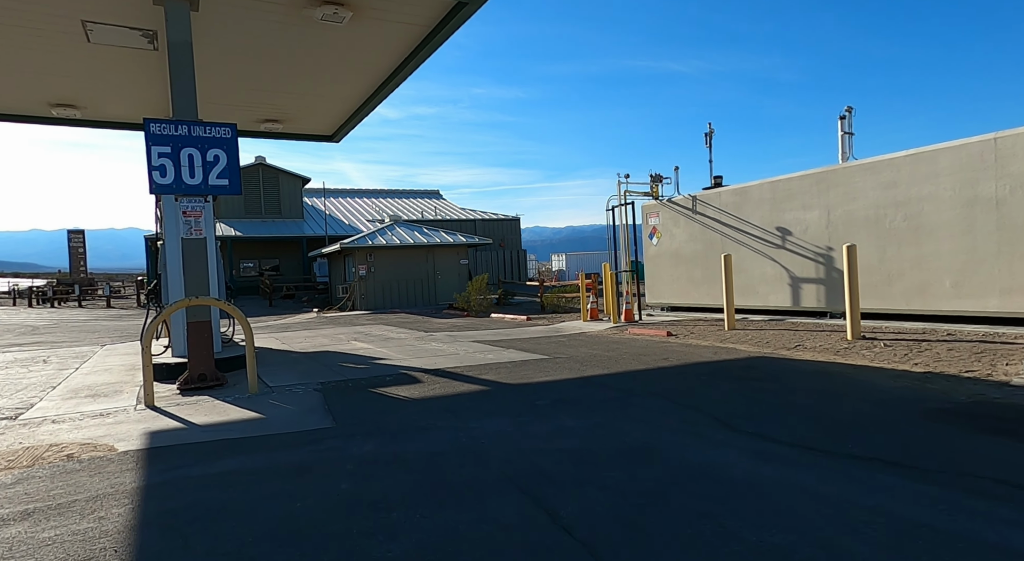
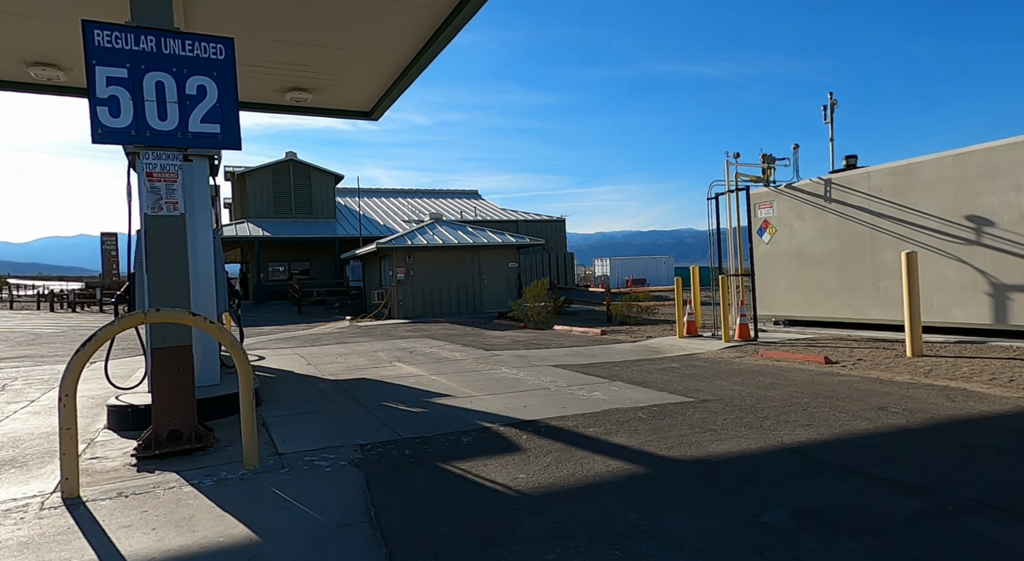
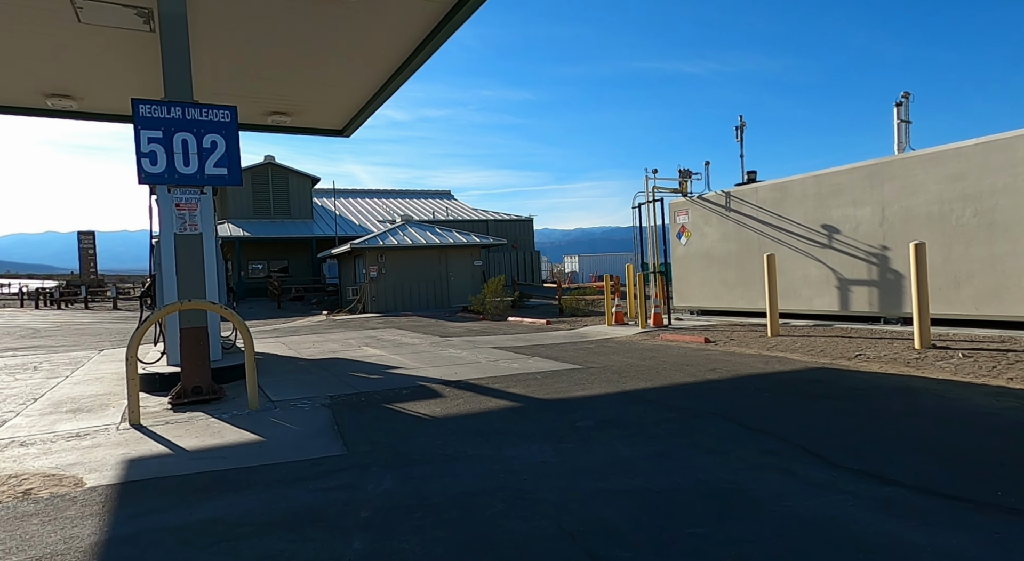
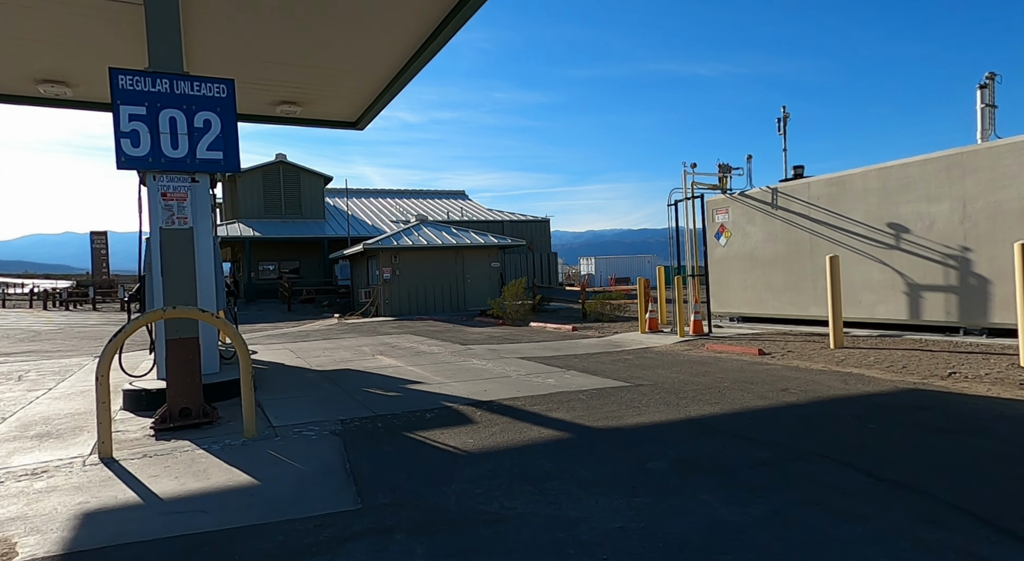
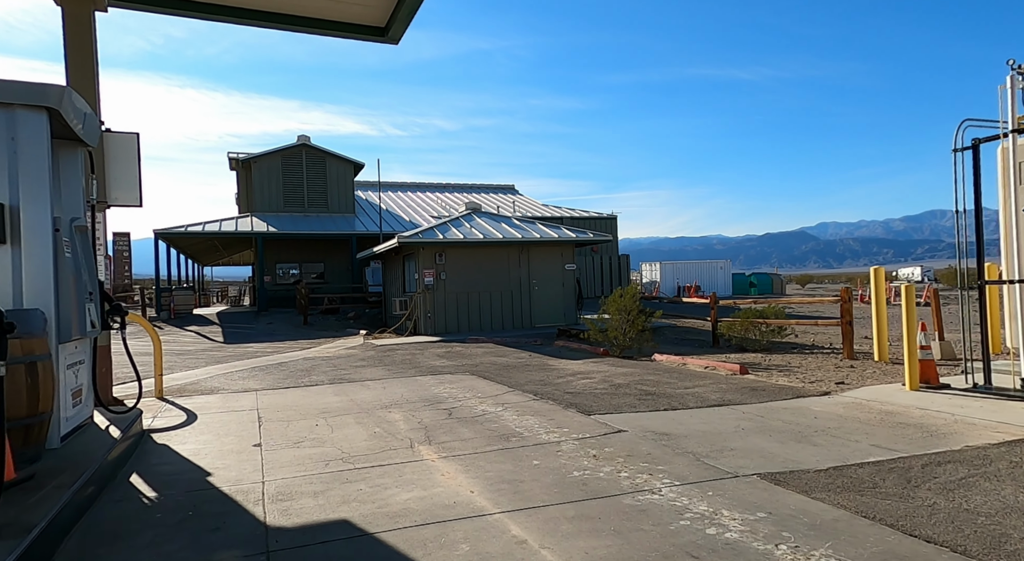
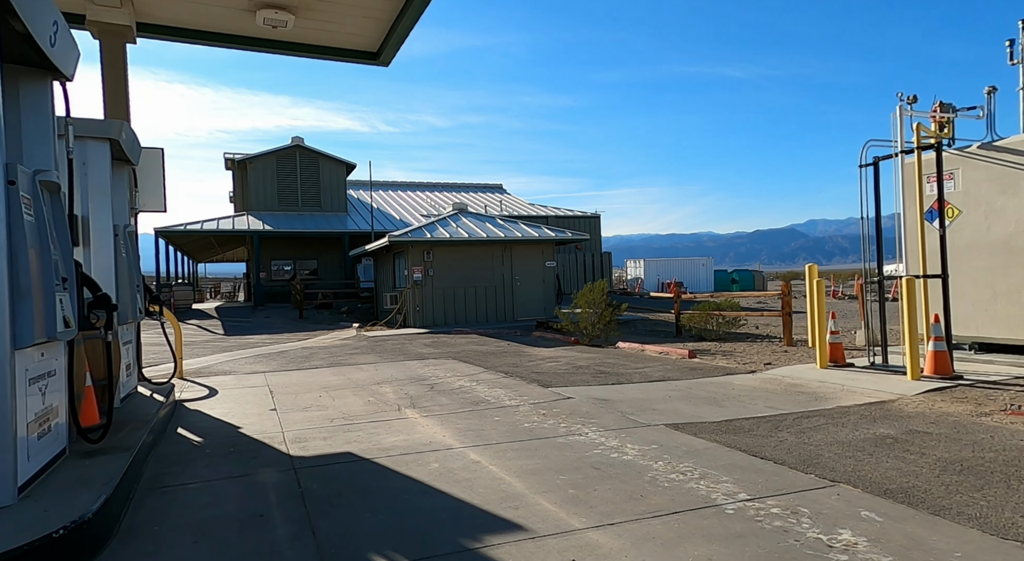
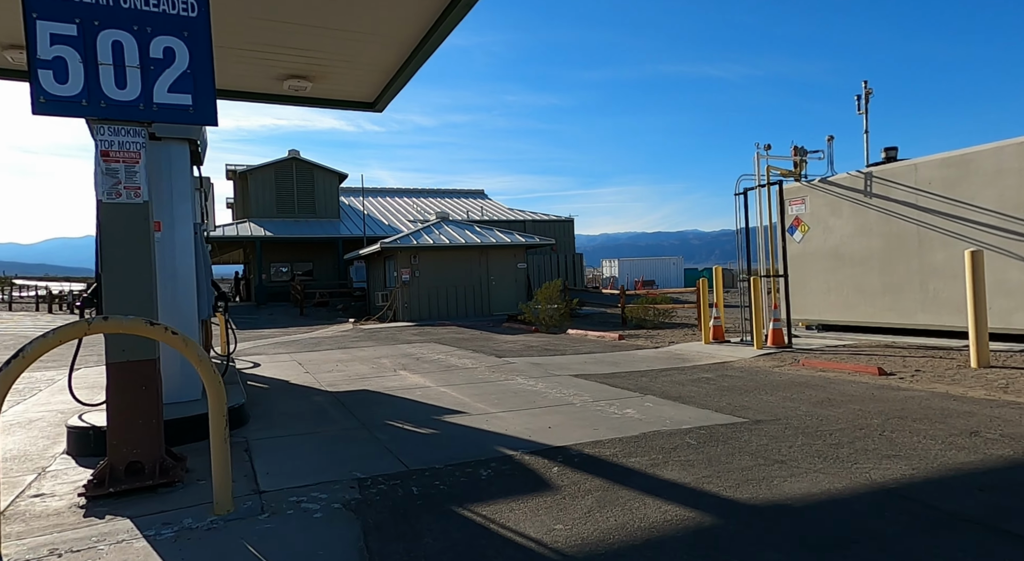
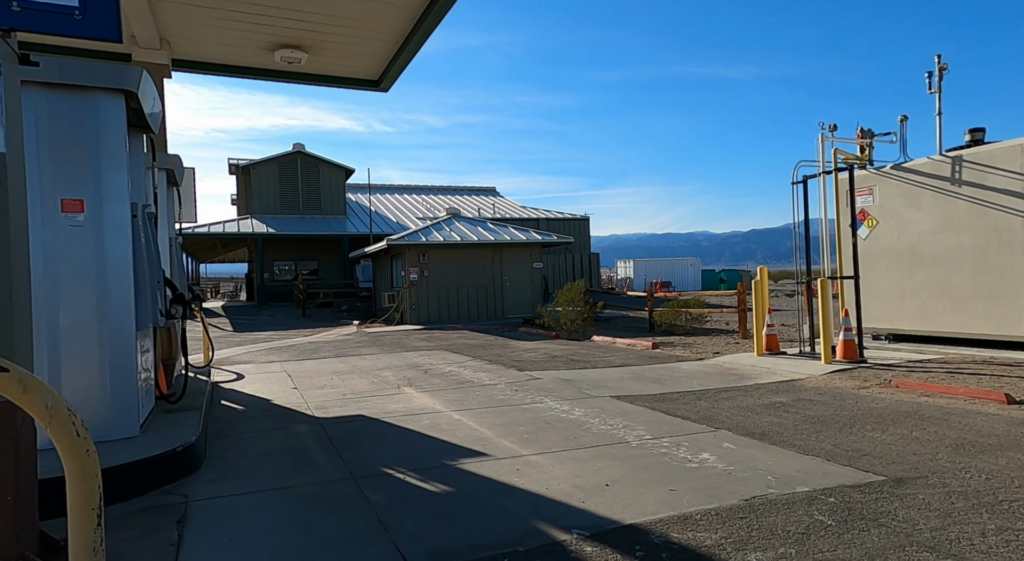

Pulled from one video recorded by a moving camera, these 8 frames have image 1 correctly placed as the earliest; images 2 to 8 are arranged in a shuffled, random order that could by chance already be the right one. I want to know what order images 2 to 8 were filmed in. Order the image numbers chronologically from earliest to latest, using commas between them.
3, 4, 2, 7, 8, 6, 5
